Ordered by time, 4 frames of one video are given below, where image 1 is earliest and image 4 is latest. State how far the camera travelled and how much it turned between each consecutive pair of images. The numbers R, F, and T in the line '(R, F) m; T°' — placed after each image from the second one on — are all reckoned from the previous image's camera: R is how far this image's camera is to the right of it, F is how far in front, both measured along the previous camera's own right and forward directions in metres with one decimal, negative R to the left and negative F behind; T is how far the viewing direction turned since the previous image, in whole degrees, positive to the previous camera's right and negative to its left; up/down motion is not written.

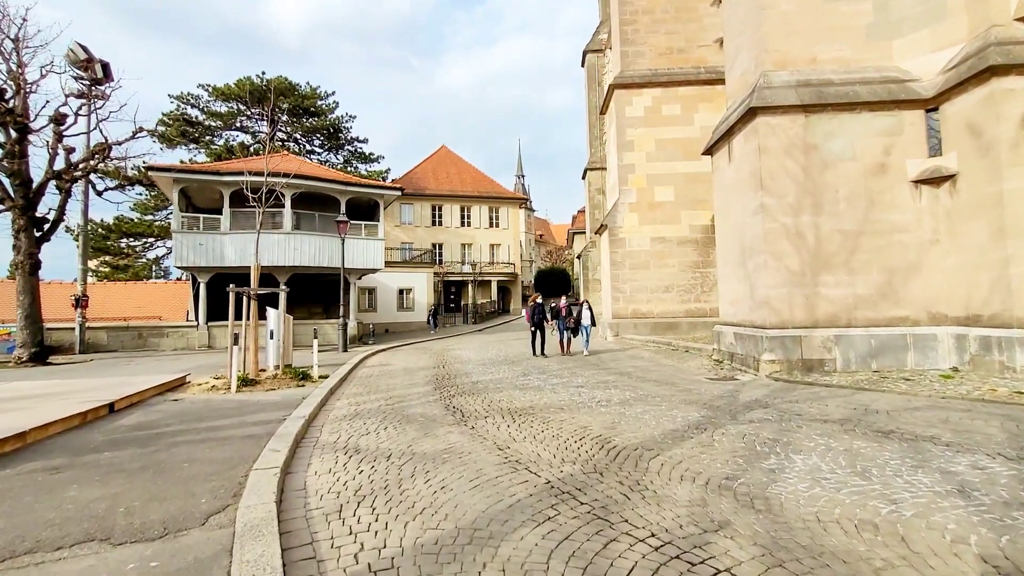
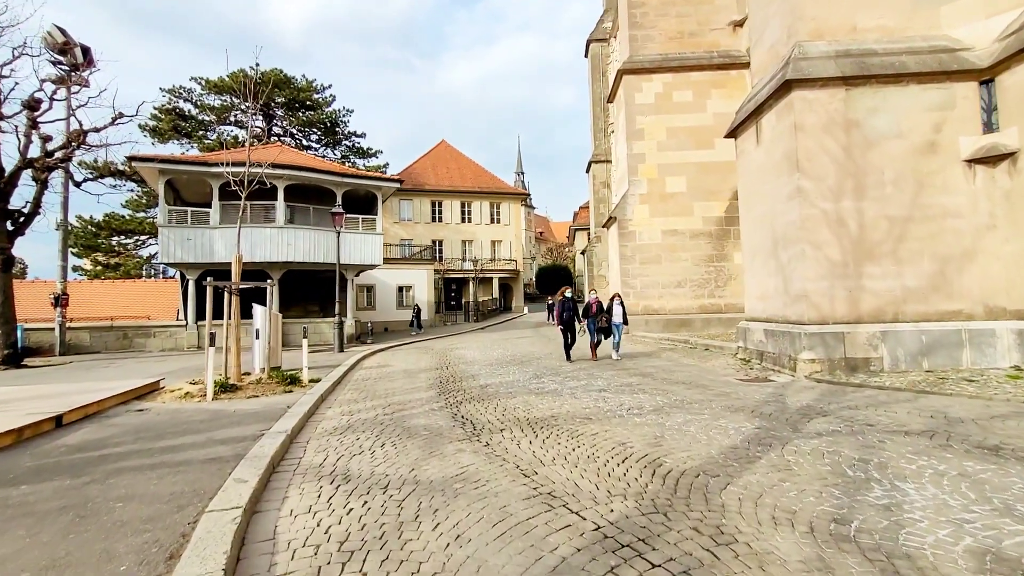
(-0.2, +0.9) m; 0°
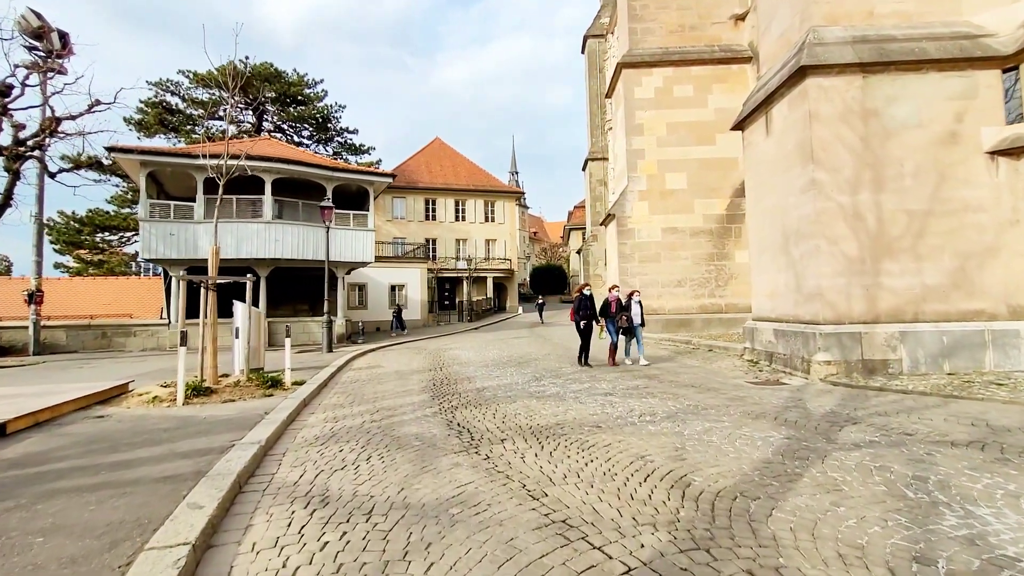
(-0.1, +0.5) m; +1°
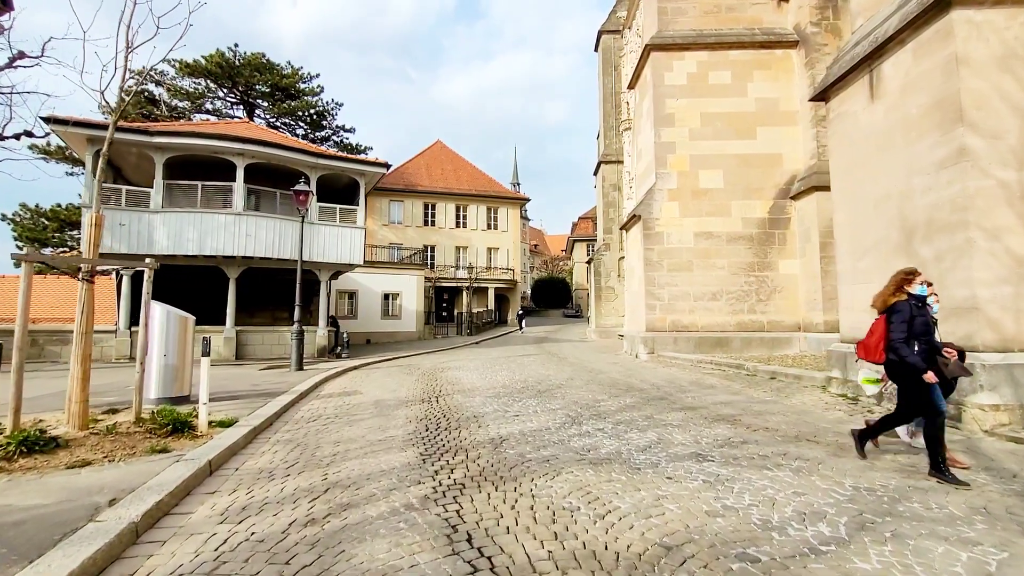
(-0.3, +2.3) m; 0°
